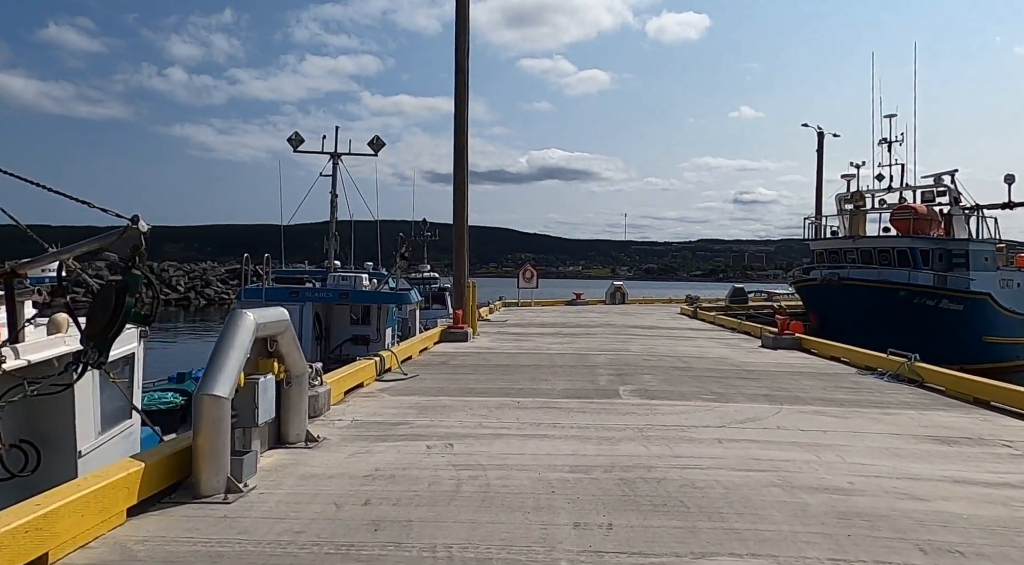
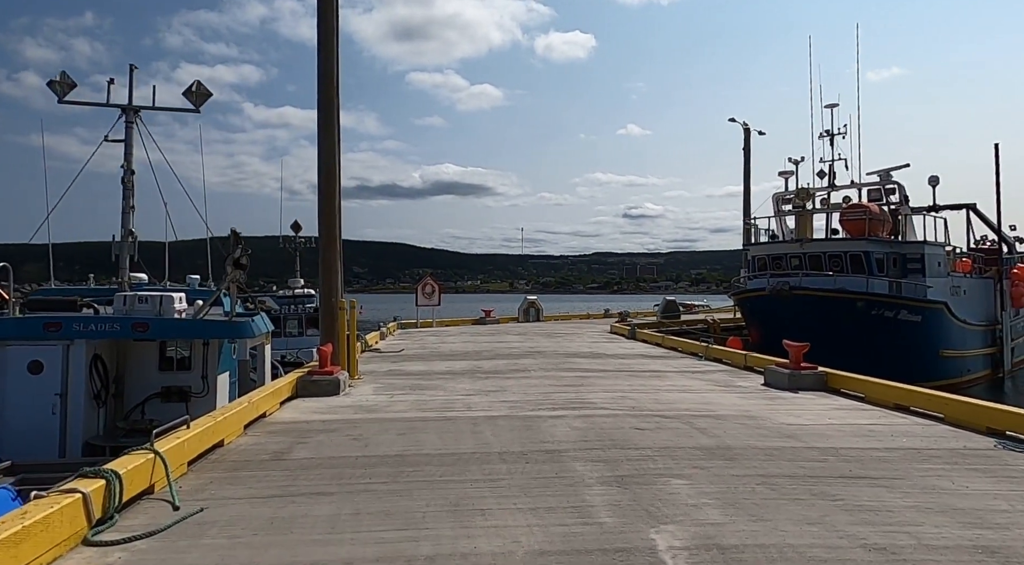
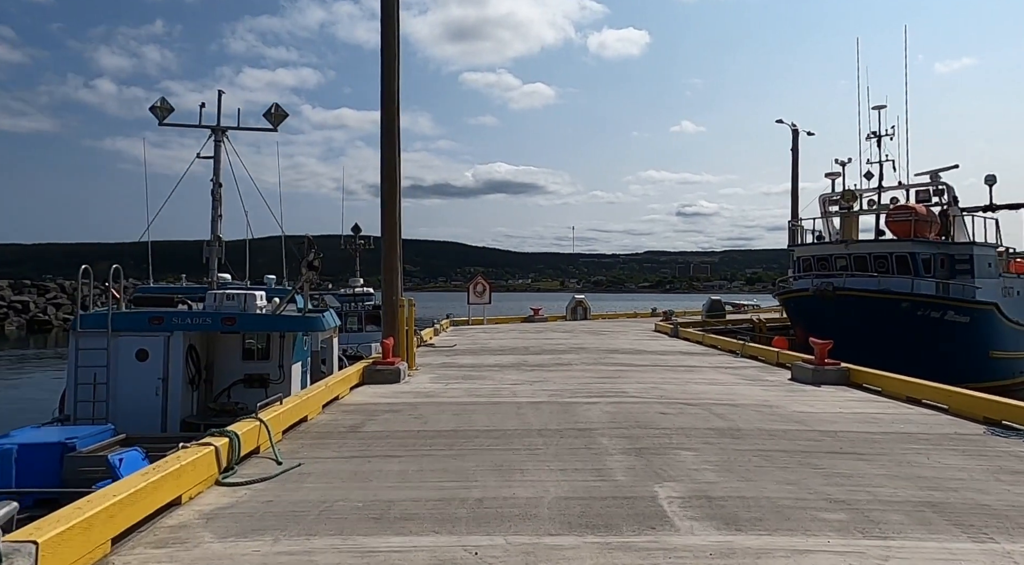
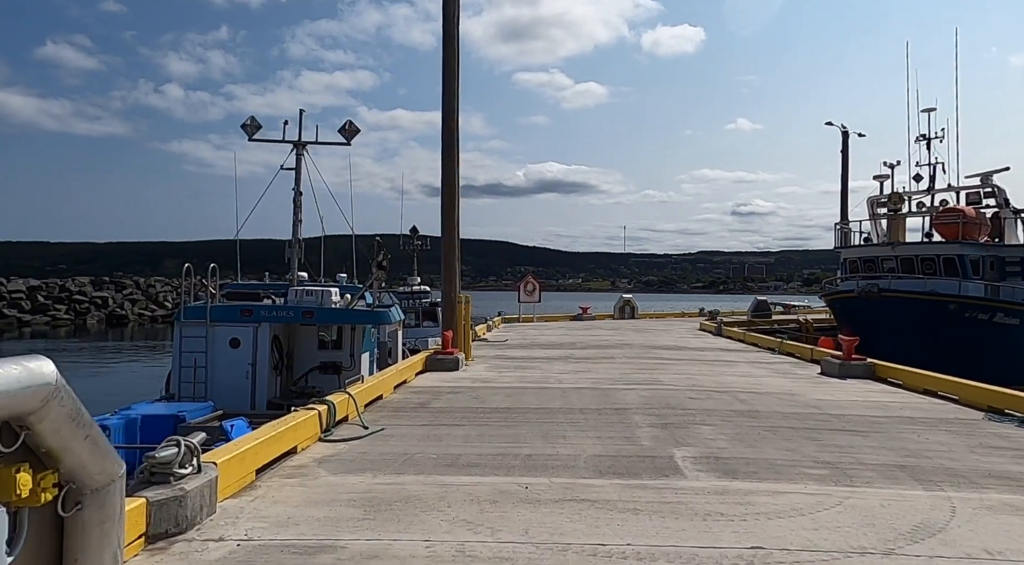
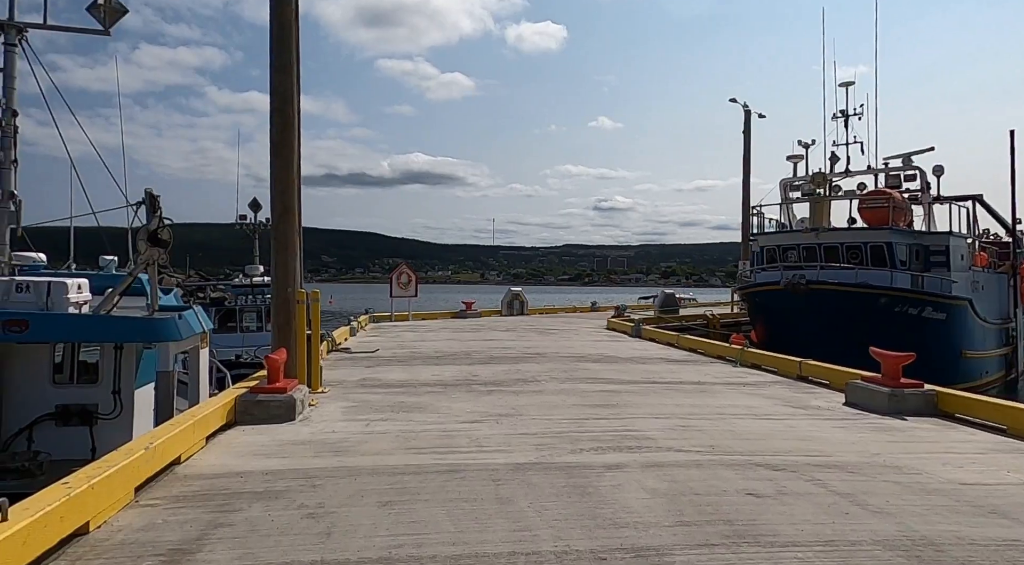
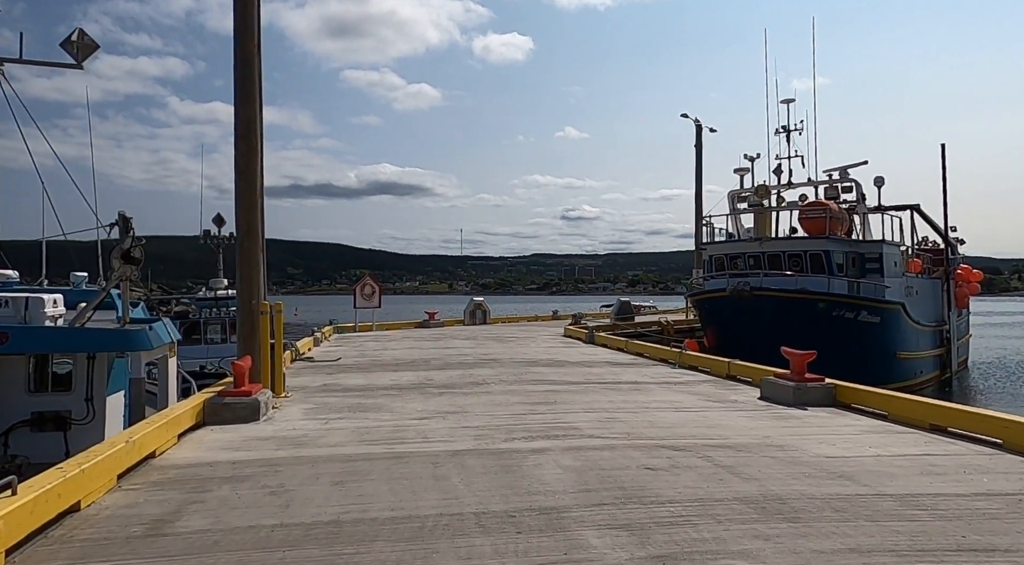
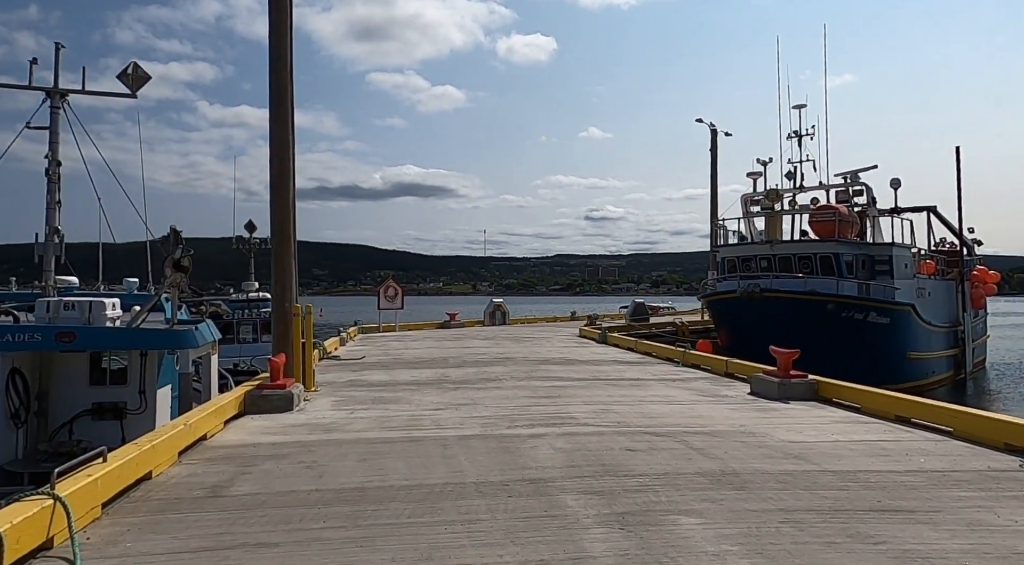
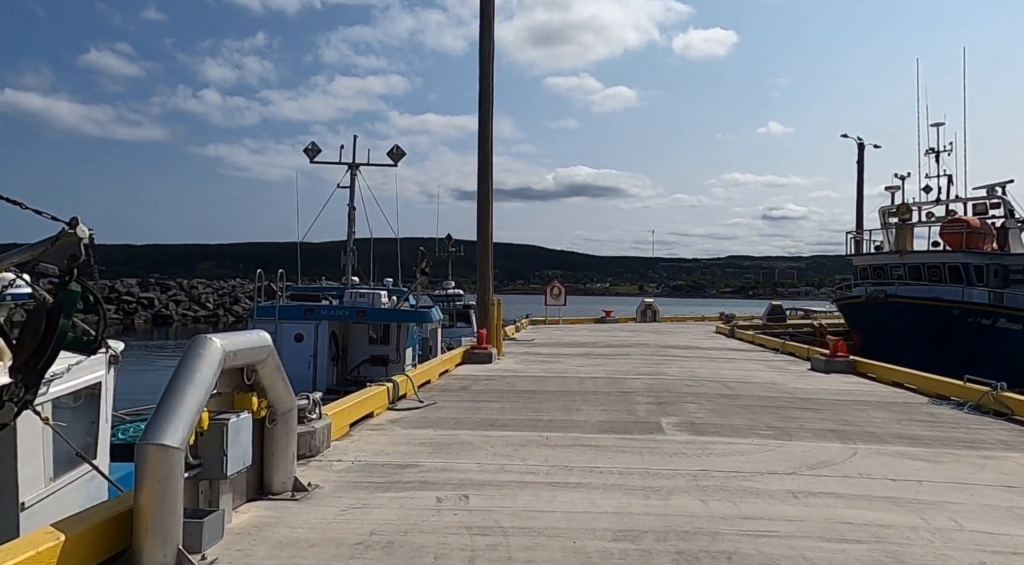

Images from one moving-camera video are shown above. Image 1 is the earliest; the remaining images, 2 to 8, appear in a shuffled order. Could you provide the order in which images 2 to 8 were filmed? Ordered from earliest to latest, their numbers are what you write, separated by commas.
8, 4, 3, 2, 7, 6, 5
